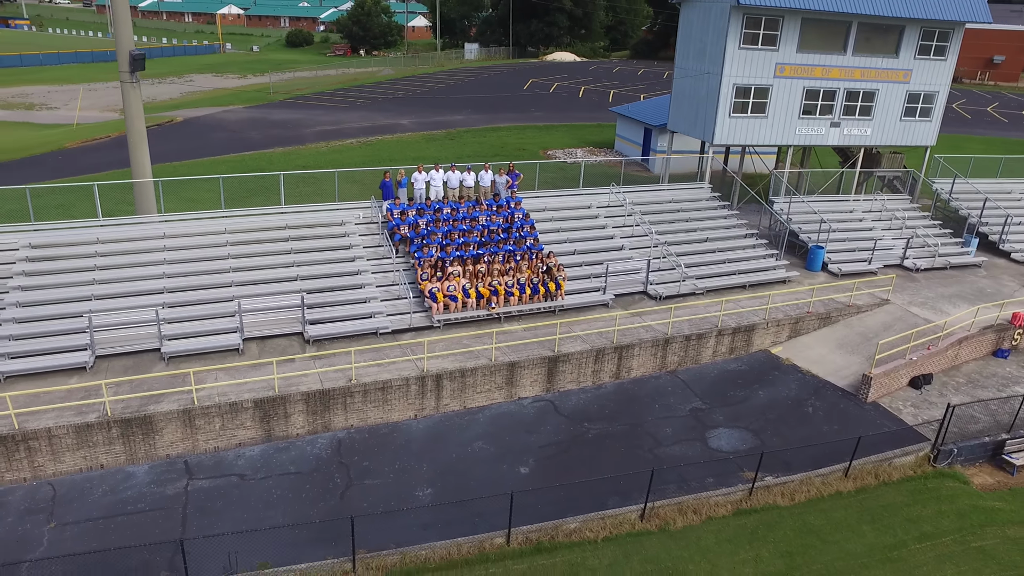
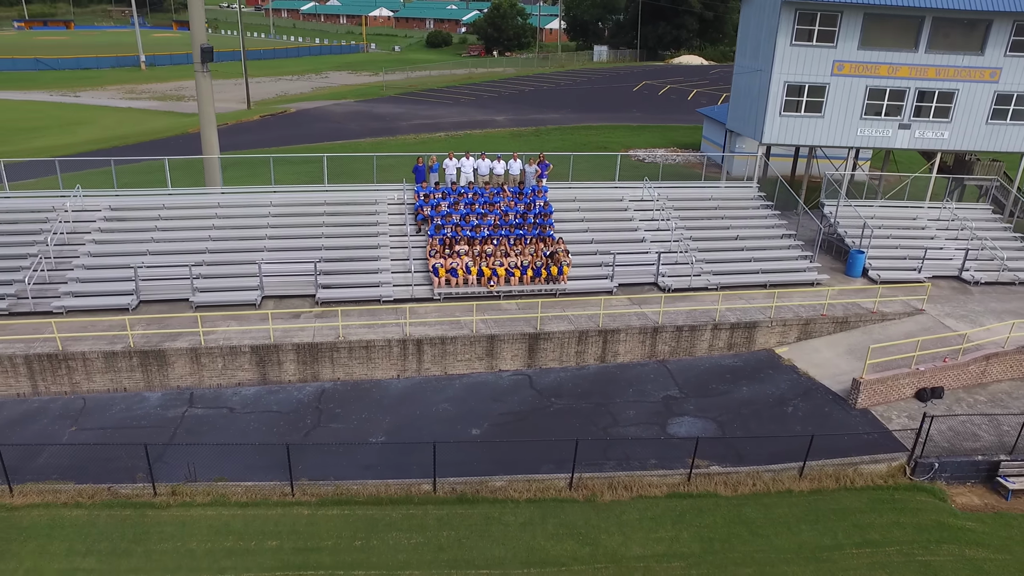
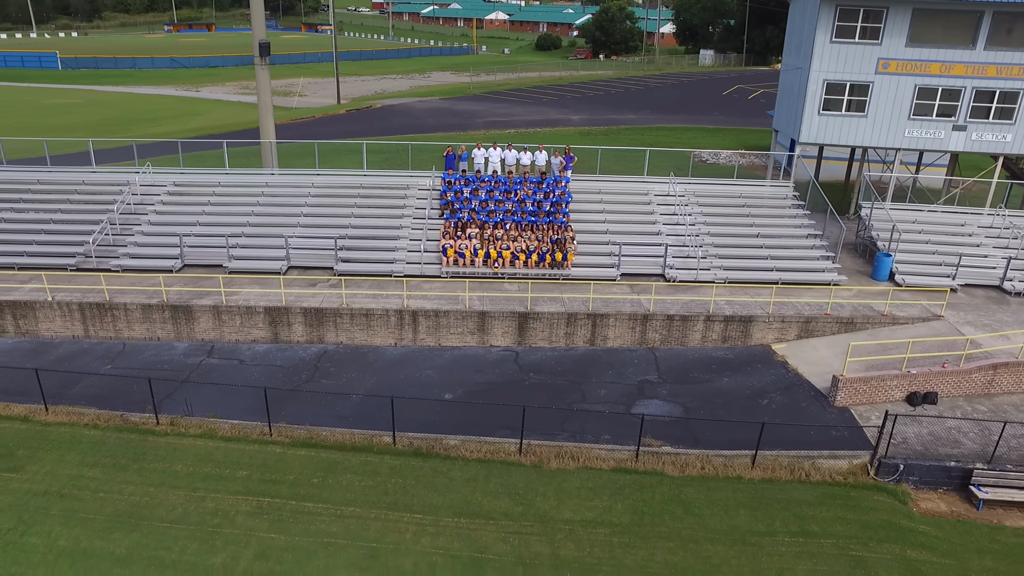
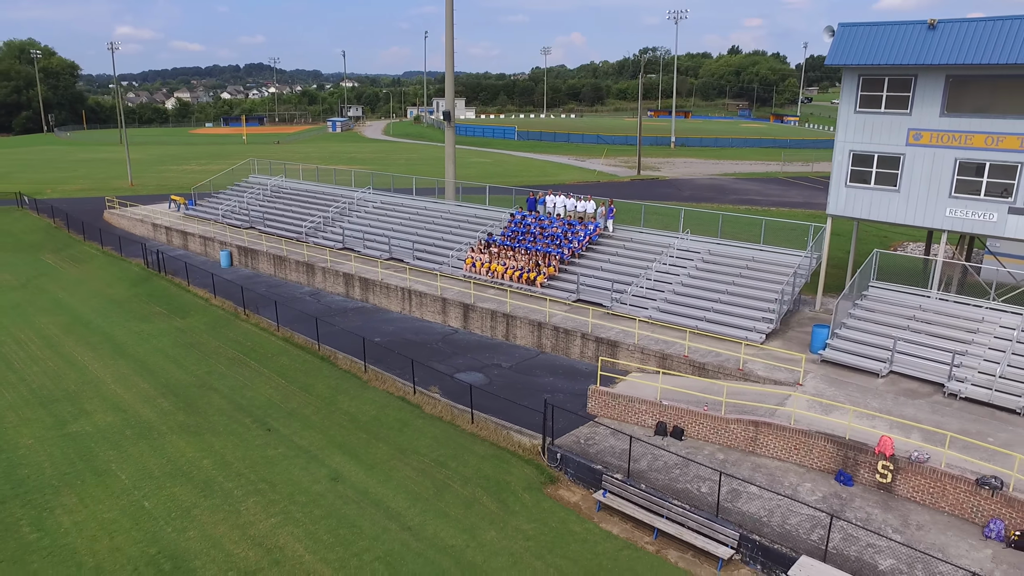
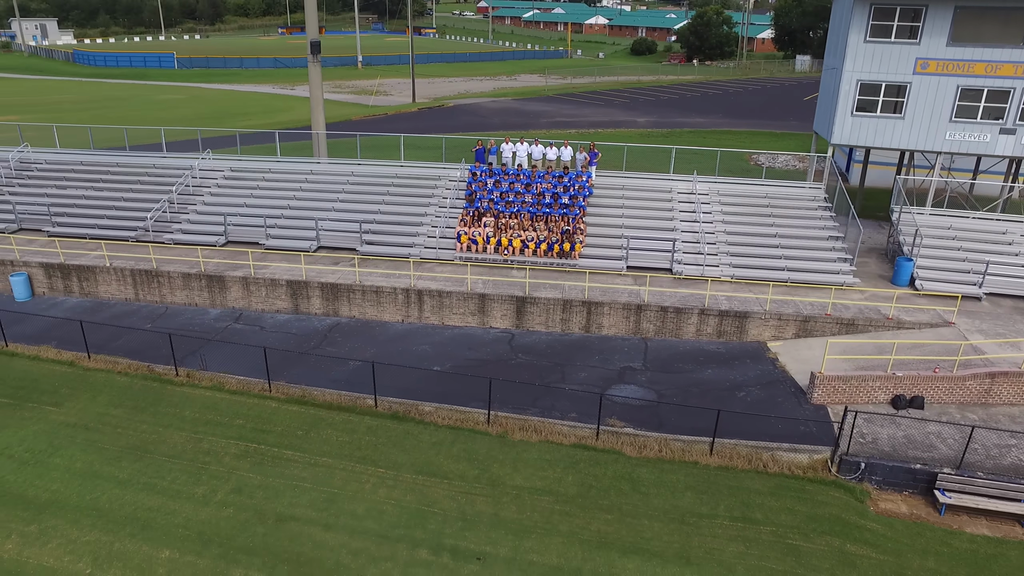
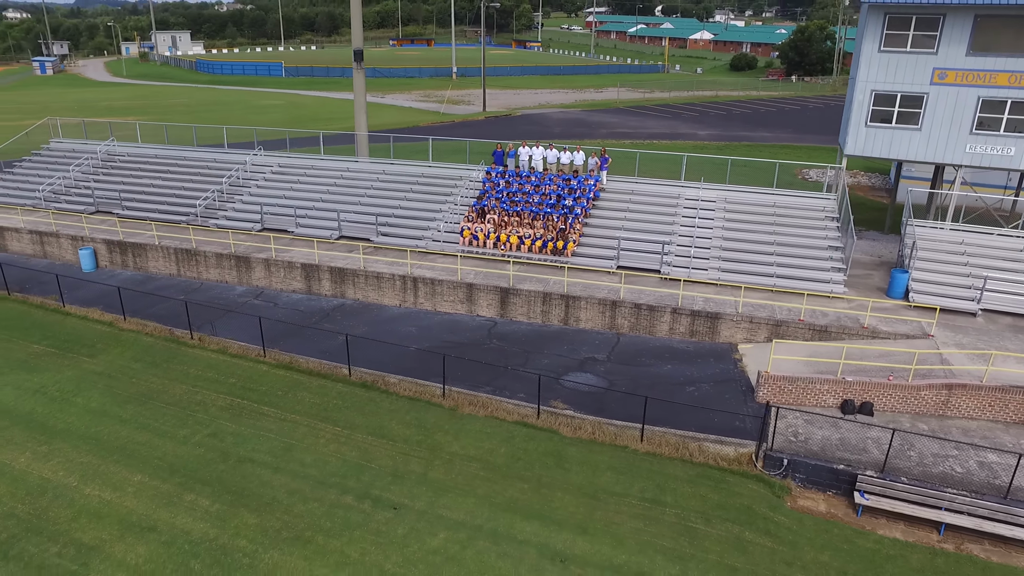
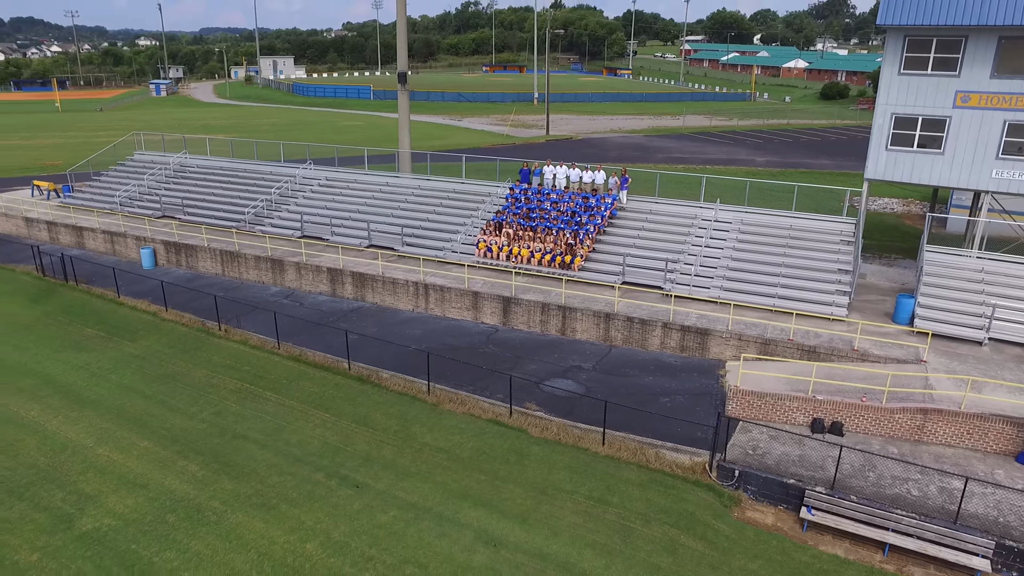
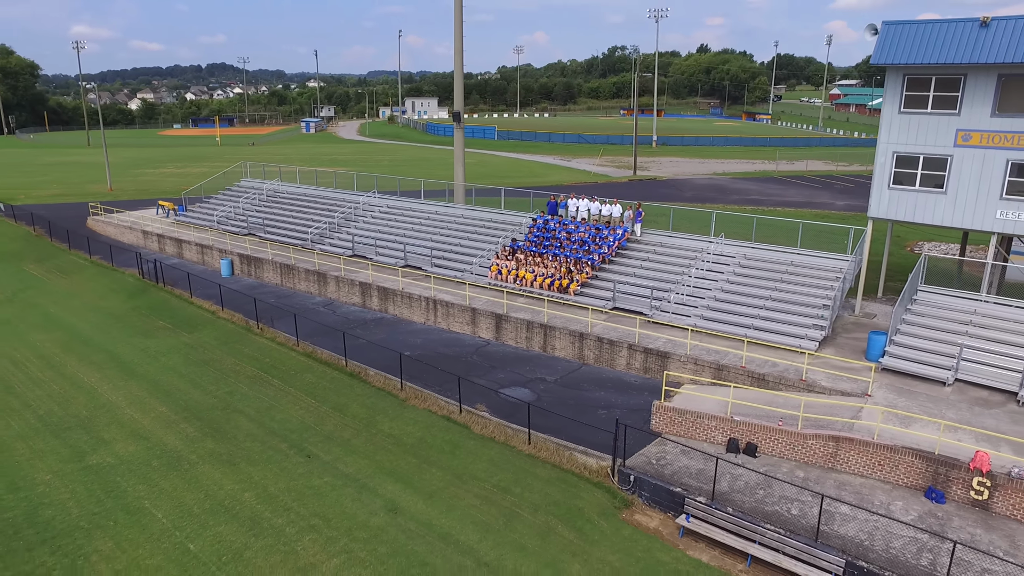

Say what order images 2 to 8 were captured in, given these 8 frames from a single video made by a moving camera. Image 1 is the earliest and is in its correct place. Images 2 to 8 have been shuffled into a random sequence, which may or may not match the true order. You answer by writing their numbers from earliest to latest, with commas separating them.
2, 3, 5, 6, 7, 8, 4
